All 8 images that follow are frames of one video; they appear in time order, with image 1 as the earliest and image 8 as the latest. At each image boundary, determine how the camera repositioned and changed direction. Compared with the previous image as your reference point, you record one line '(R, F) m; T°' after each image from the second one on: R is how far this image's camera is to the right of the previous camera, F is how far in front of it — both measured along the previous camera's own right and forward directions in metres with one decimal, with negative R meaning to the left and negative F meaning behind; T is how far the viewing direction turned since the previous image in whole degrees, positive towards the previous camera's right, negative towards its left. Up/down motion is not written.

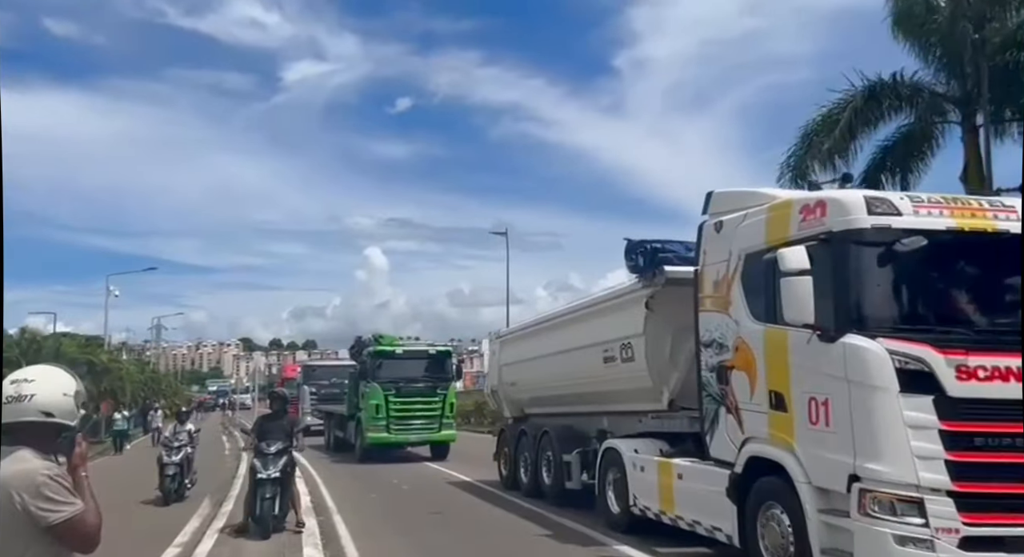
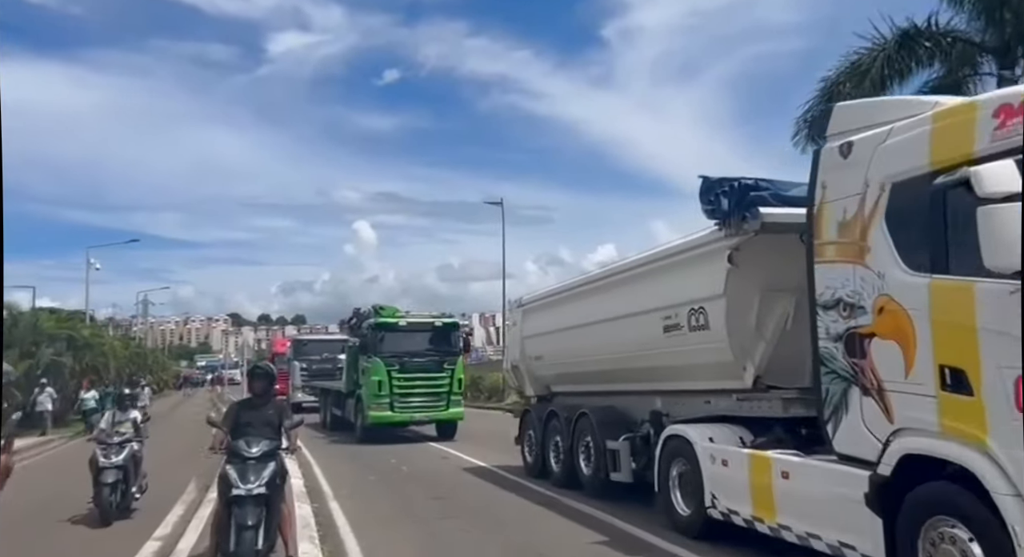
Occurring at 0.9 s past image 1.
(-0.4, +1.5) m; +1°
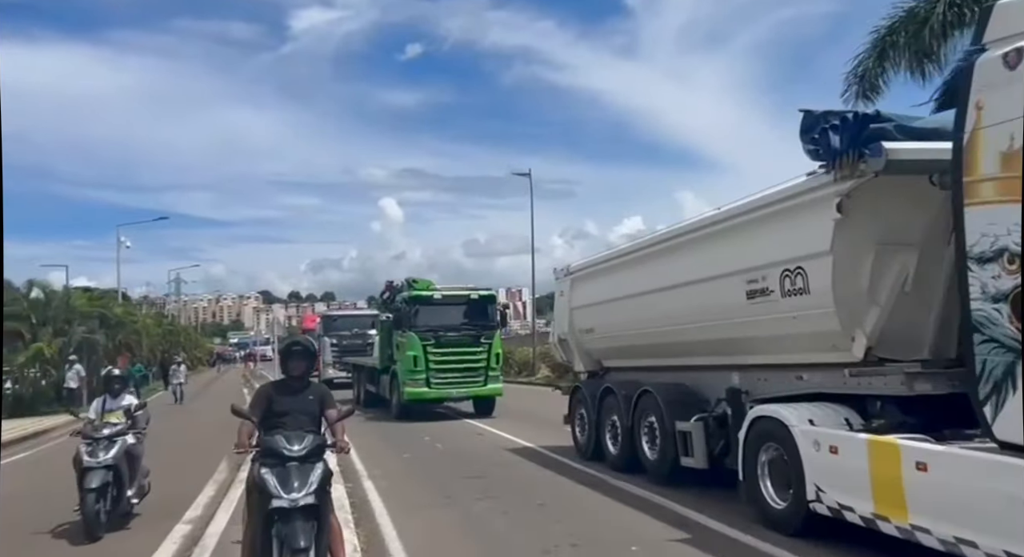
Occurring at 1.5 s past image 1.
(-0.3, +0.9) m; -2°
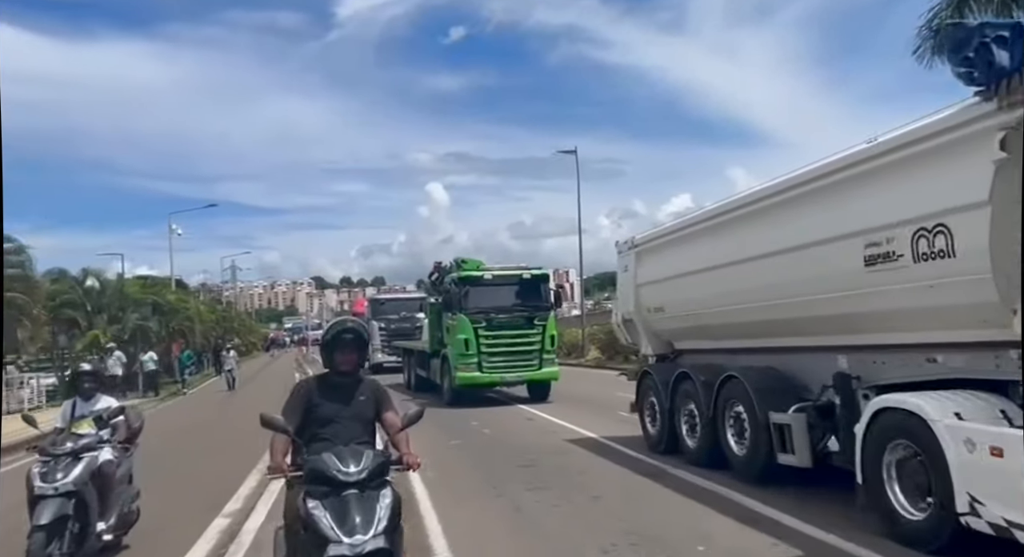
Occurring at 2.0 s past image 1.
(-0.1, +0.9) m; -3°
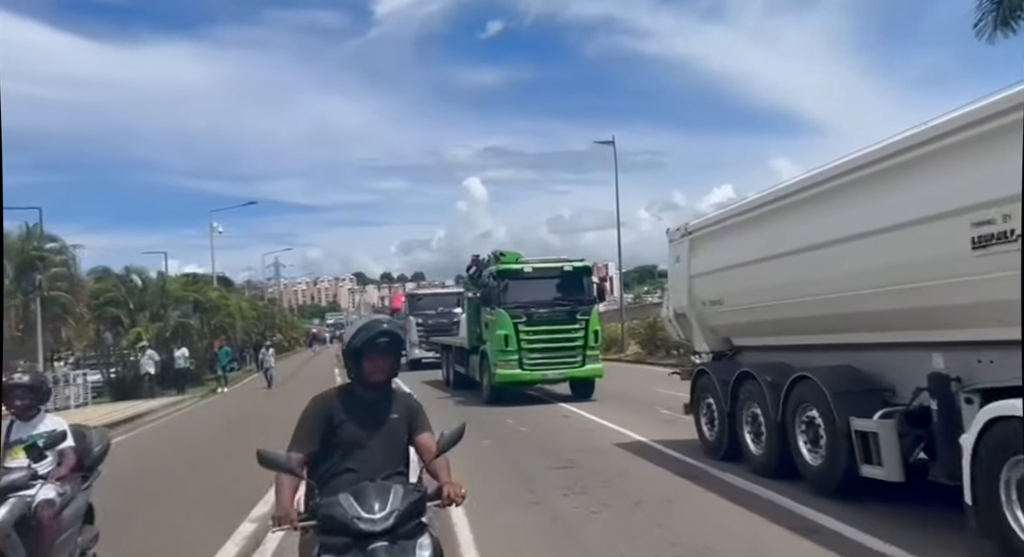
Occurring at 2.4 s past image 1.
(0.0, +0.7) m; -3°
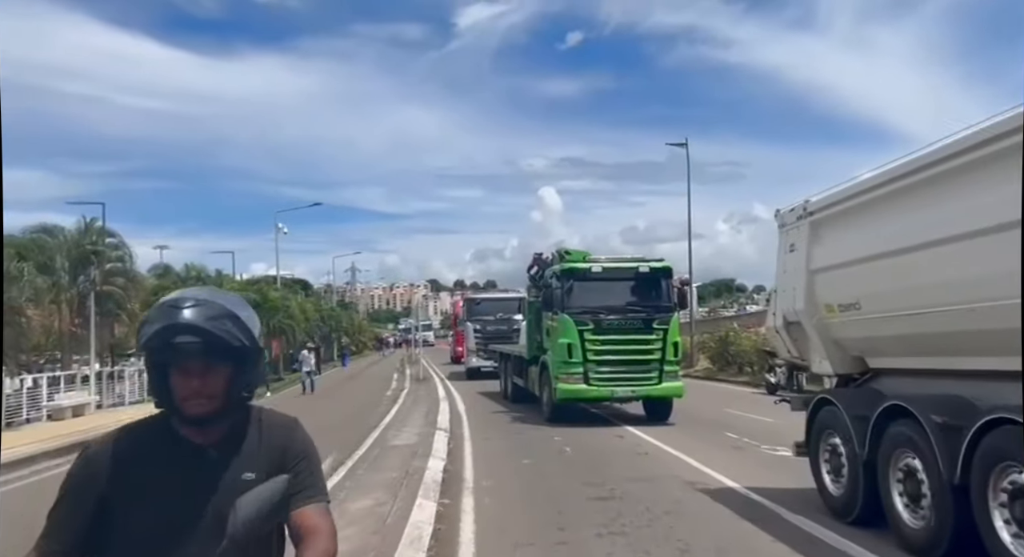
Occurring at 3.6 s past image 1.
(+0.1, +1.9) m; -5°
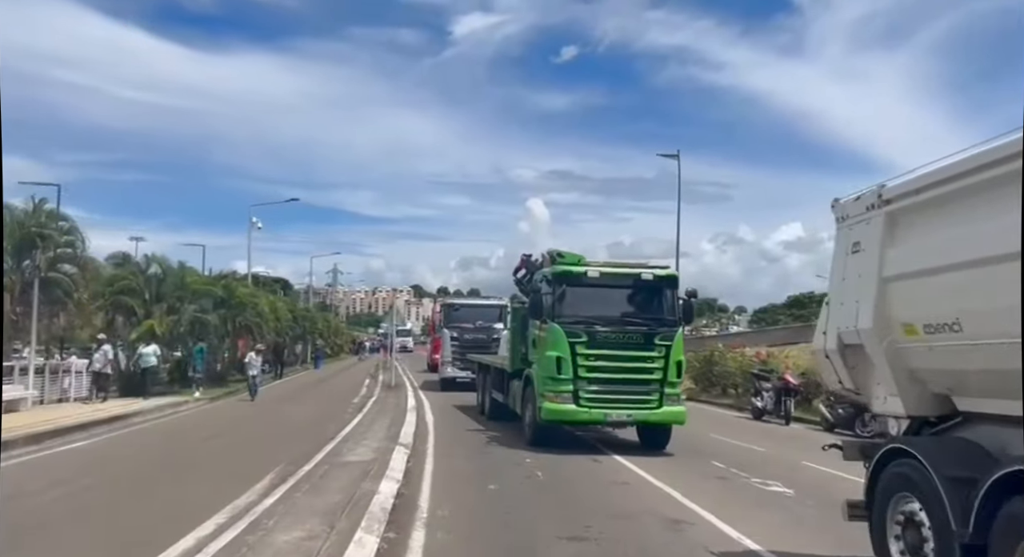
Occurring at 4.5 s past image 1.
(0.0, +1.5) m; +1°
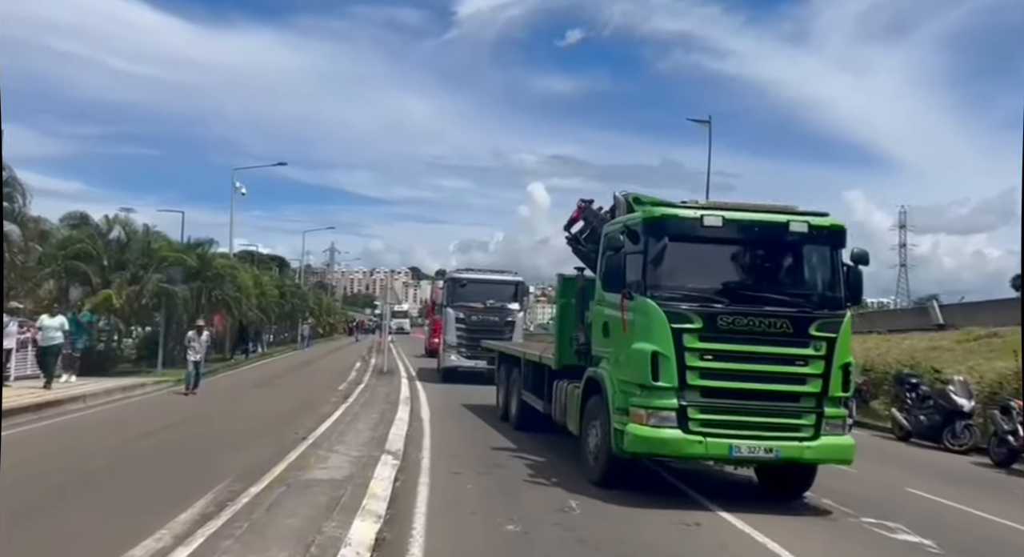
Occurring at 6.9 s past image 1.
(-0.6, +4.0) m; 0°
